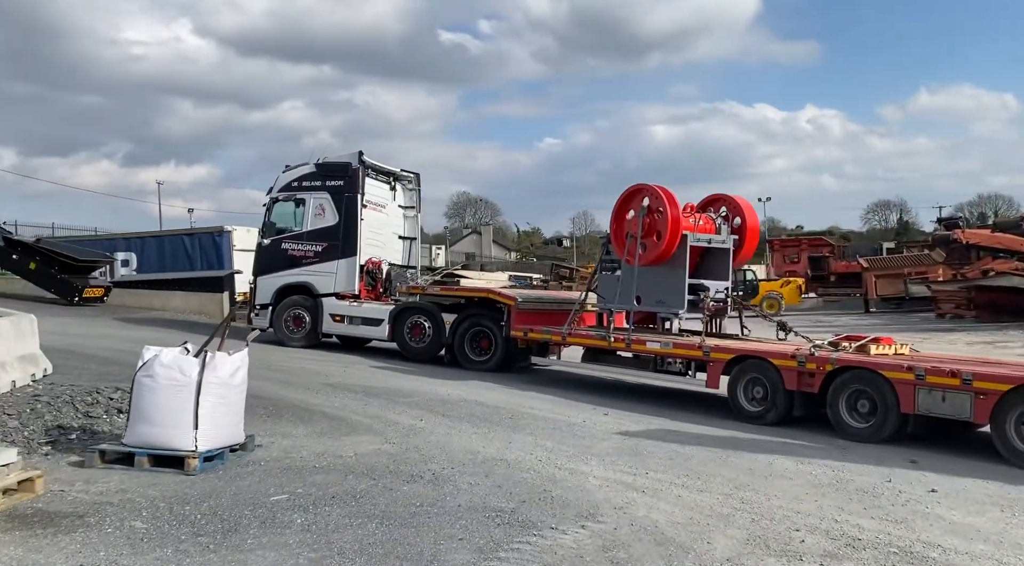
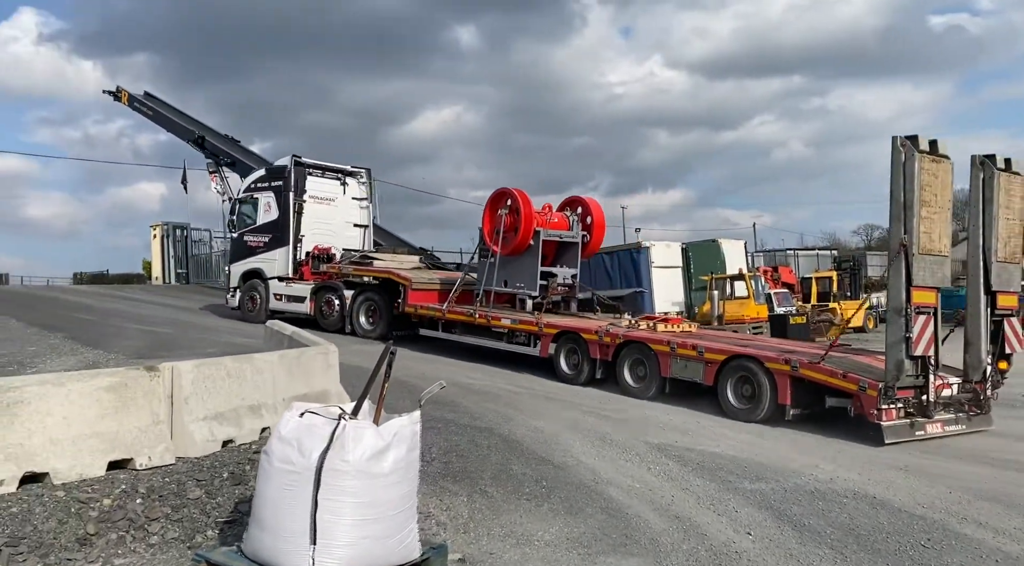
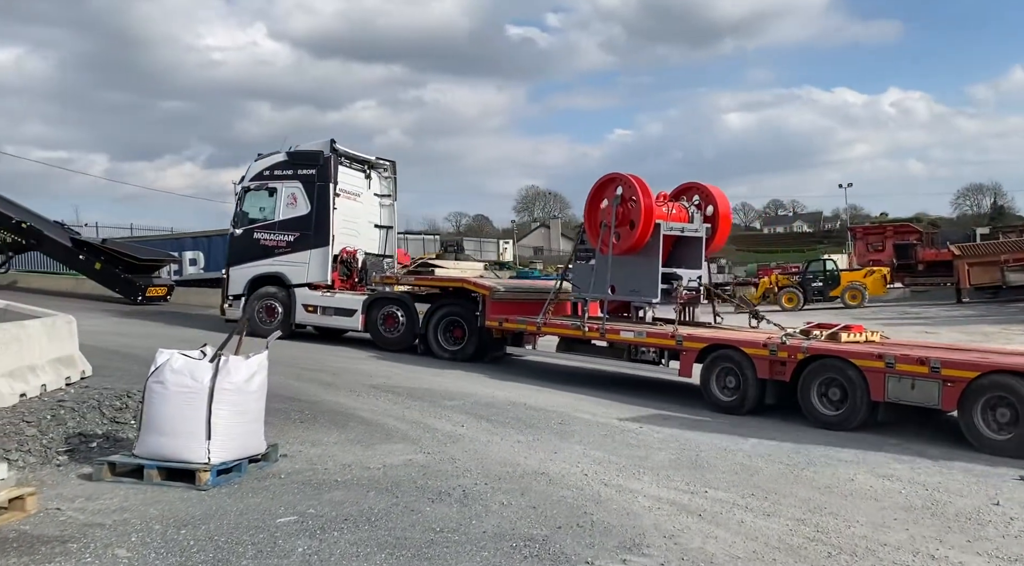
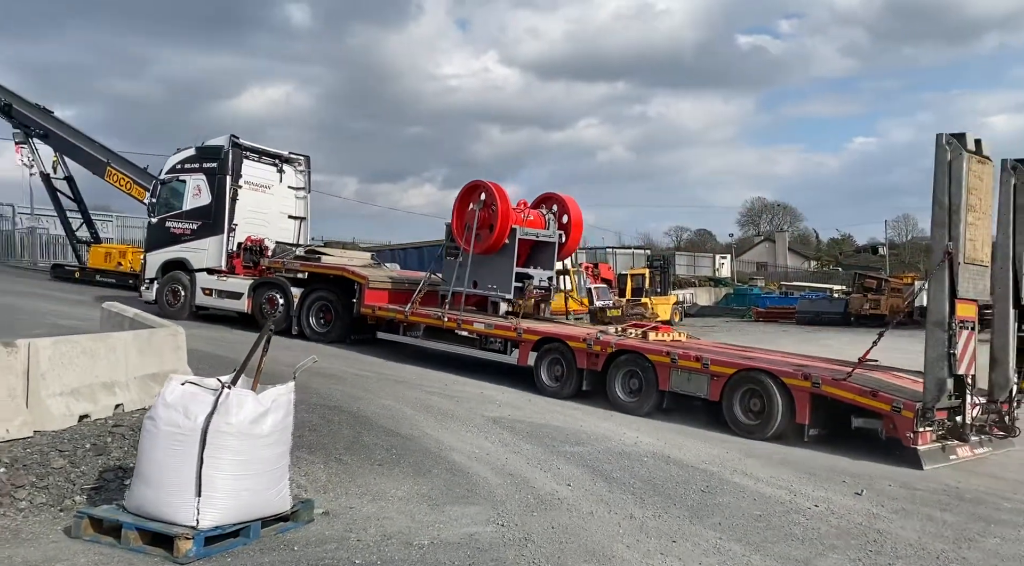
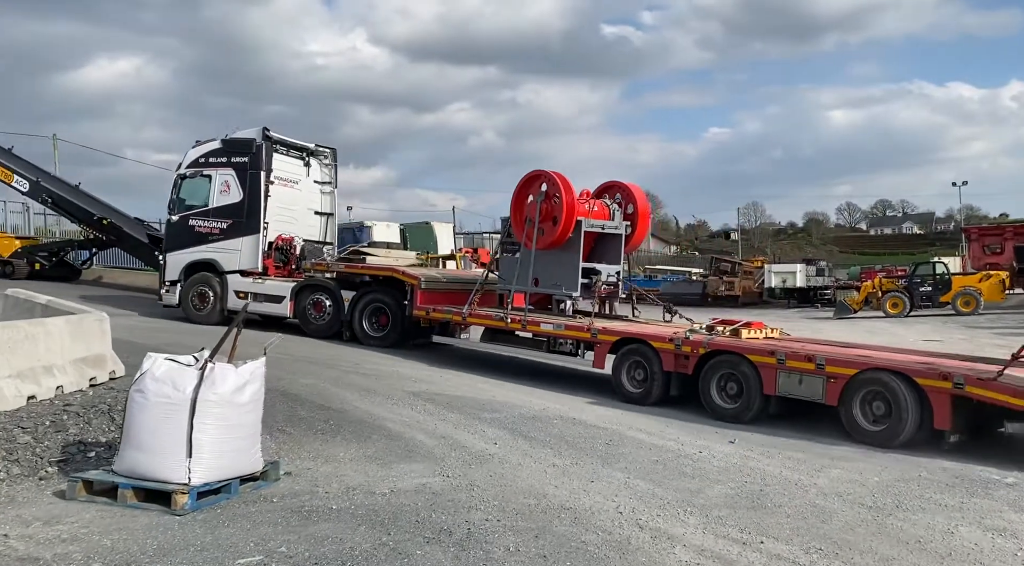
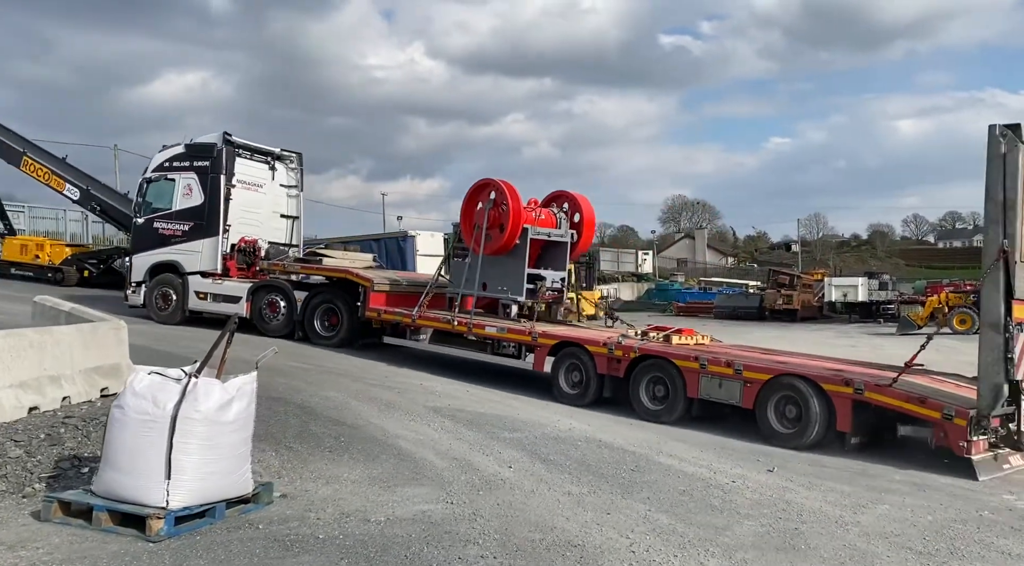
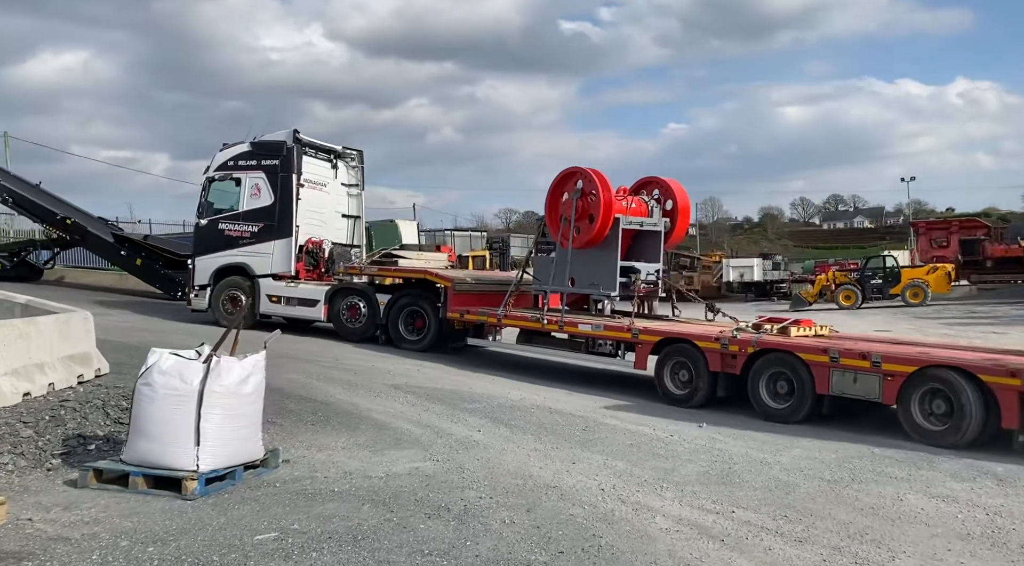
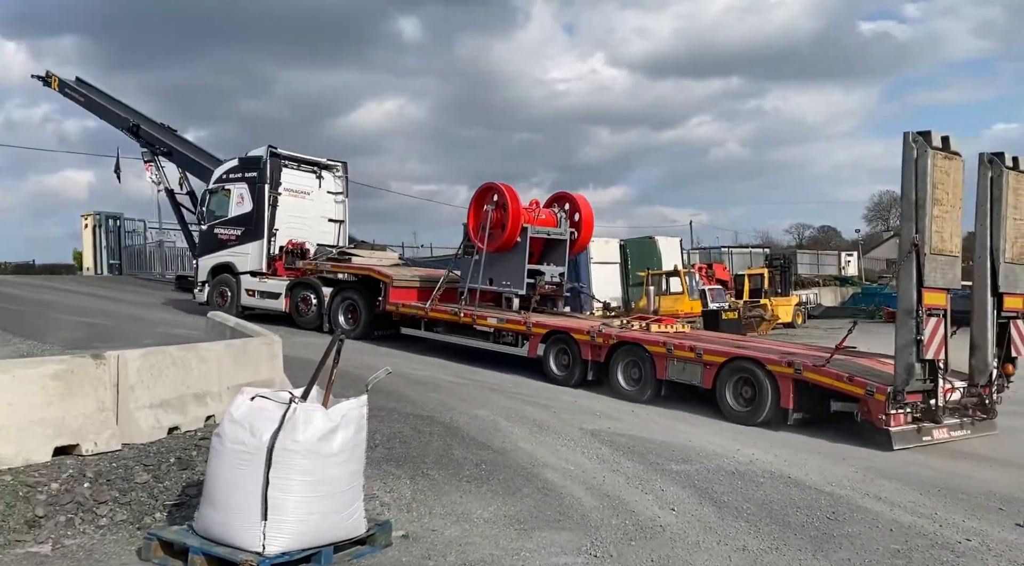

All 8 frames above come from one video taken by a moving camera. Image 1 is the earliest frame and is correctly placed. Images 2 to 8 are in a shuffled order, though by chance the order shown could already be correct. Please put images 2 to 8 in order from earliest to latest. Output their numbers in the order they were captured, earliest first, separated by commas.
3, 7, 5, 6, 4, 8, 2
